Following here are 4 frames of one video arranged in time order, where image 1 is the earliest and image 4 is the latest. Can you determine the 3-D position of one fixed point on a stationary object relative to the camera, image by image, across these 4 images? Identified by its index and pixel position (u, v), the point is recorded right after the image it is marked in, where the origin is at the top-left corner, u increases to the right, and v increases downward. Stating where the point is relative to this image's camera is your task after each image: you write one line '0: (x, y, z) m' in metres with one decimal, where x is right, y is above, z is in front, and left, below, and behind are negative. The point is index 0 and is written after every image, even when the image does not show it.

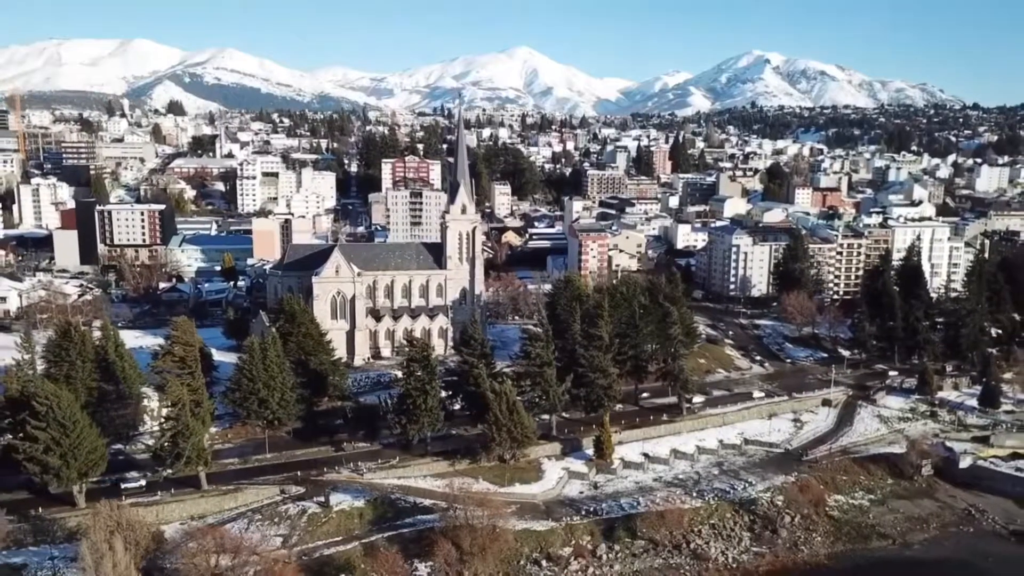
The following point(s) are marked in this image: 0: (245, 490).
0: (-5.9, -4.4, +17.8) m
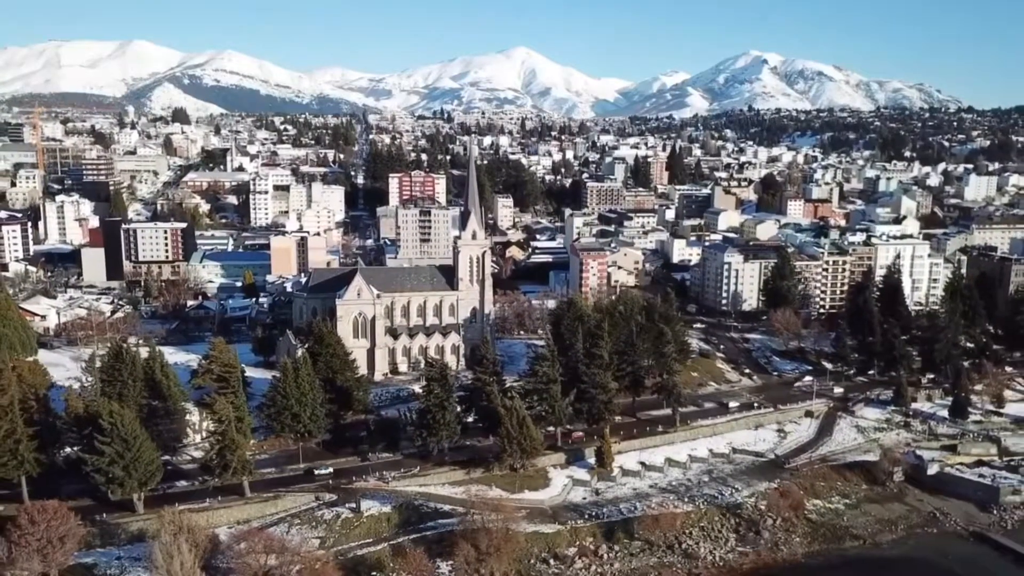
0: (-5.6, -5.1, +20.0) m
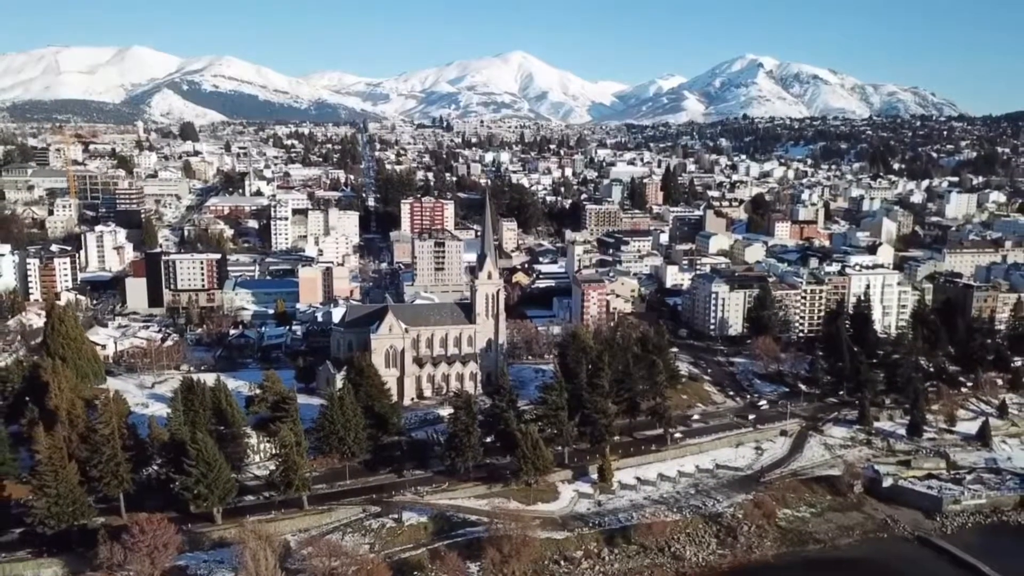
0: (-5.1, -6.5, +23.8) m
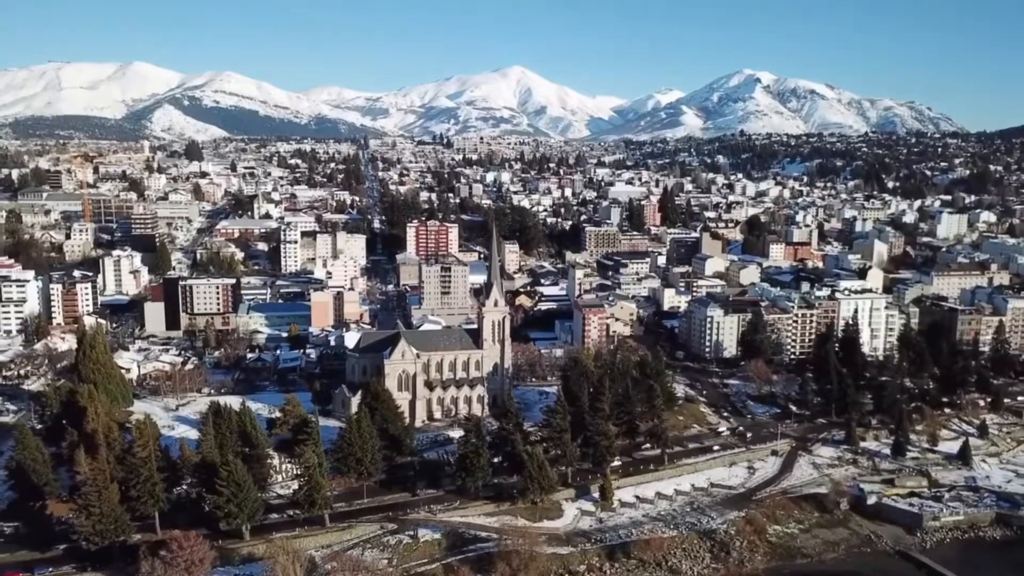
0: (-4.9, -7.5, +25.5) m
